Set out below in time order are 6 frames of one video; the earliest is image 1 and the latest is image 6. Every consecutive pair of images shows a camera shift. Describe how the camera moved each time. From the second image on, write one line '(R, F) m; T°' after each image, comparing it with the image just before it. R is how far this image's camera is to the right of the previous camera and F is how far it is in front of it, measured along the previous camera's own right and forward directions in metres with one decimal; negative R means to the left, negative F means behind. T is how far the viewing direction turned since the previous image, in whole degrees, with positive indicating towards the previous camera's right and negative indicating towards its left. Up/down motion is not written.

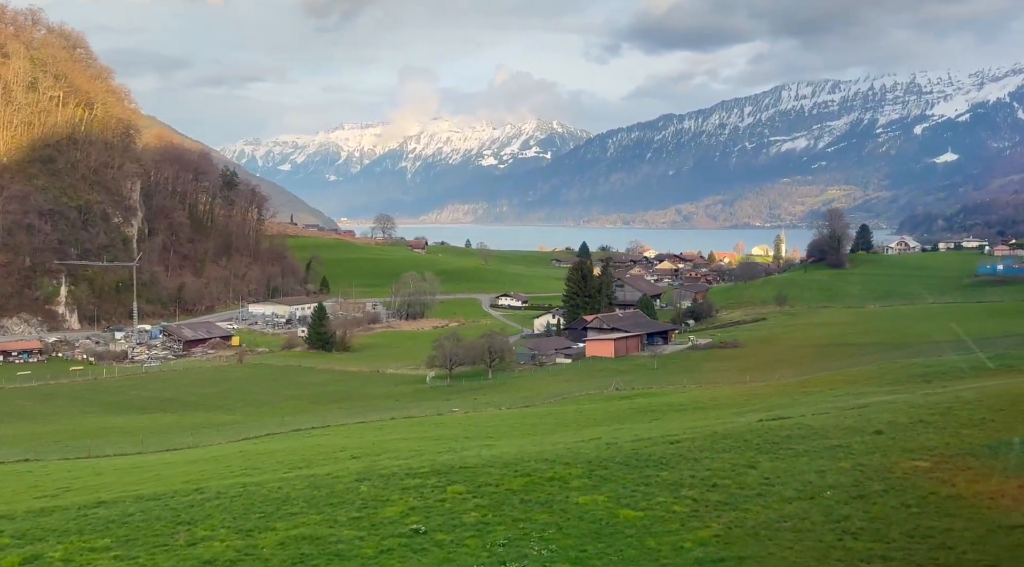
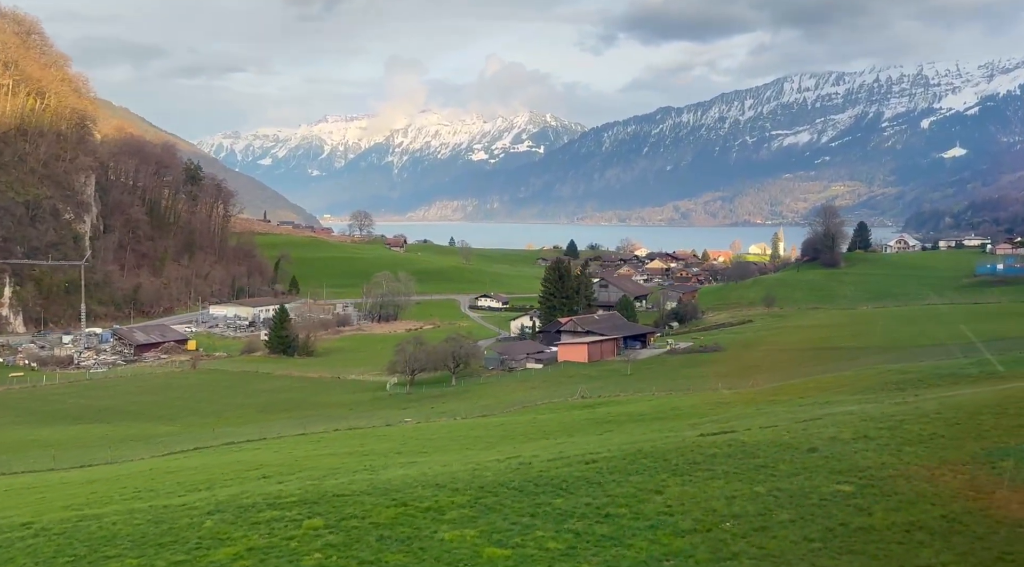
(+3.9, +5.4) m; -1°
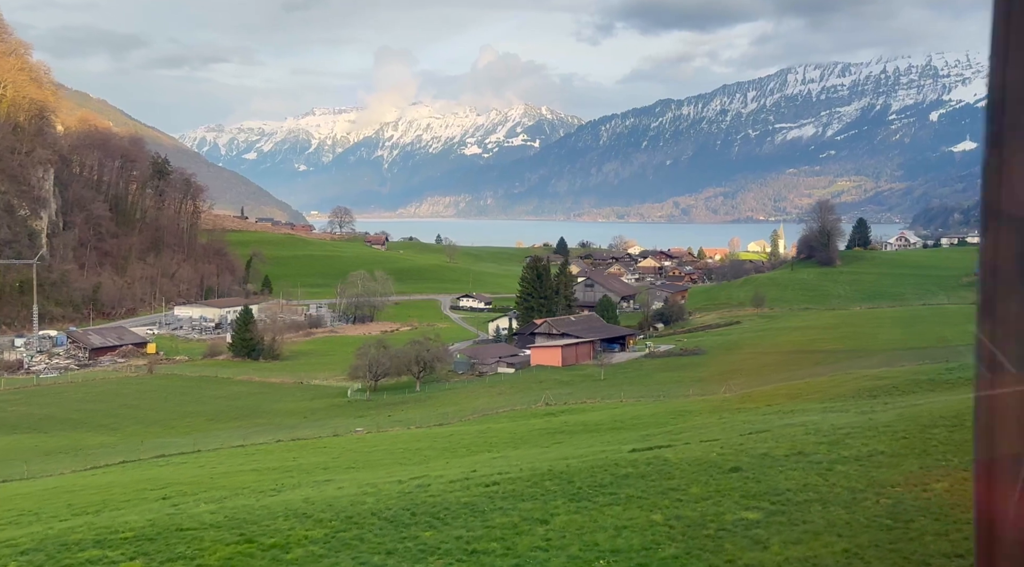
(+3.8, +4.6) m; -1°
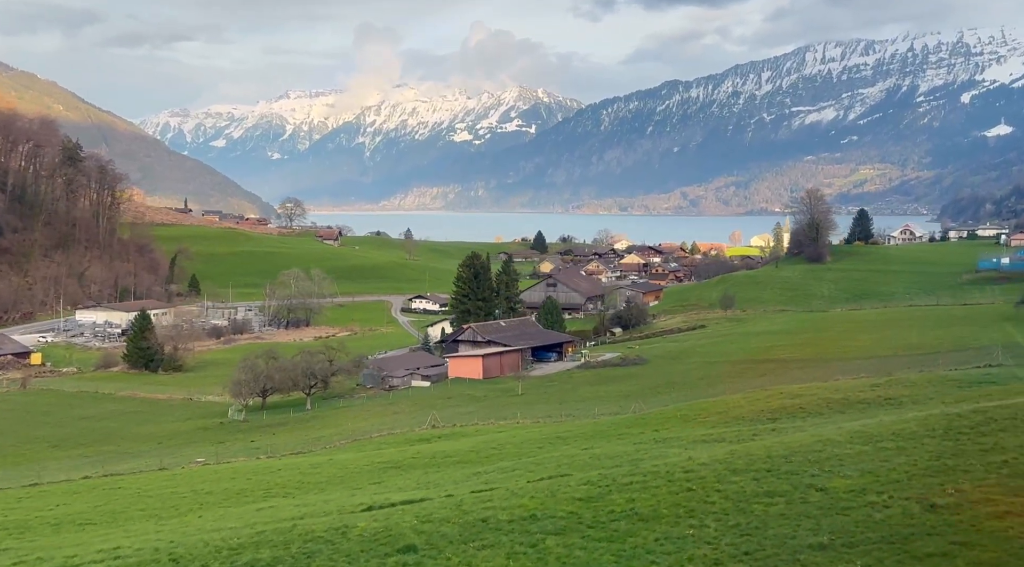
(+9.5, +11.3) m; -3°
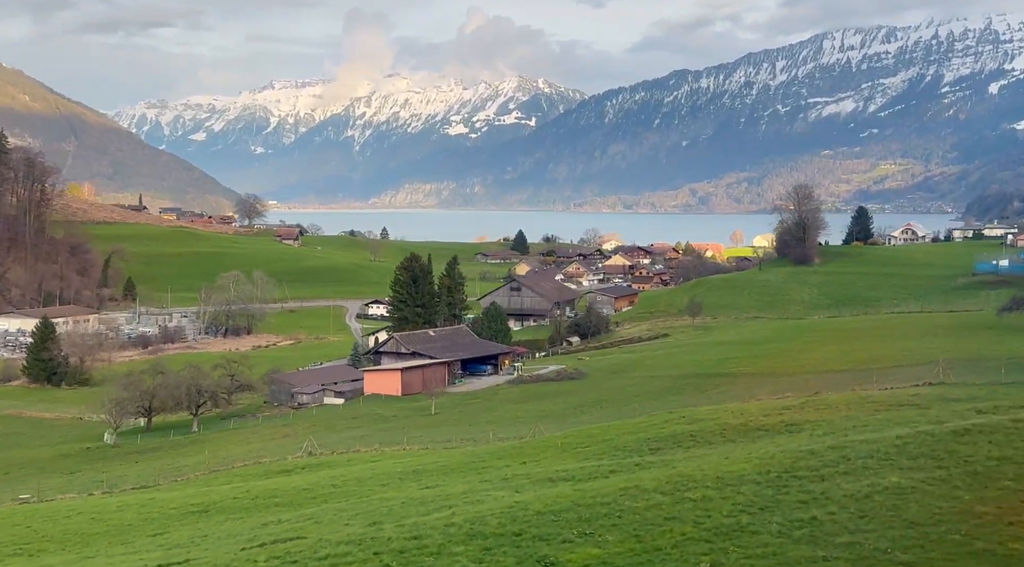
(+7.4, +8.2) m; -3°
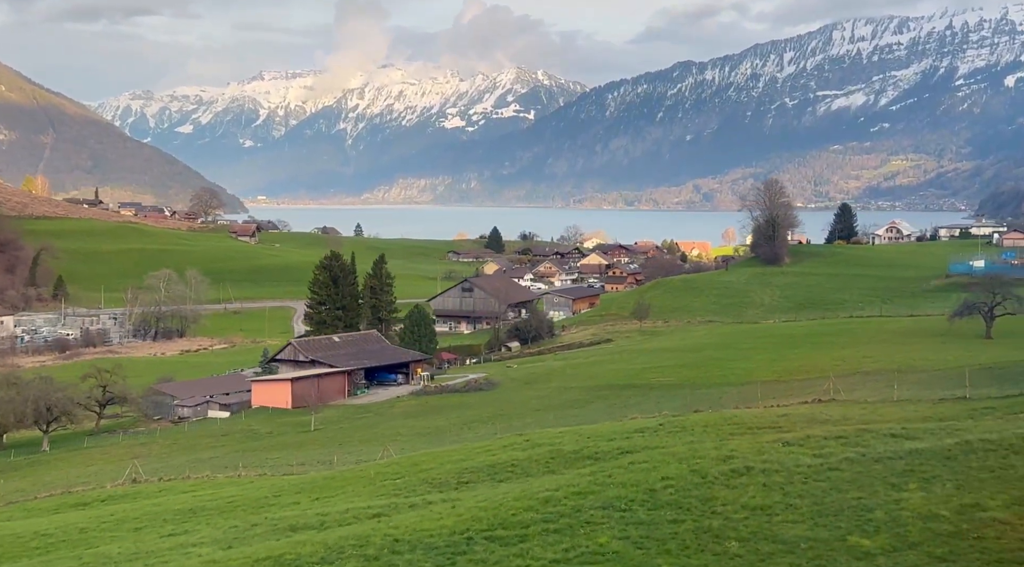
(+7.9, +6.1) m; -3°
